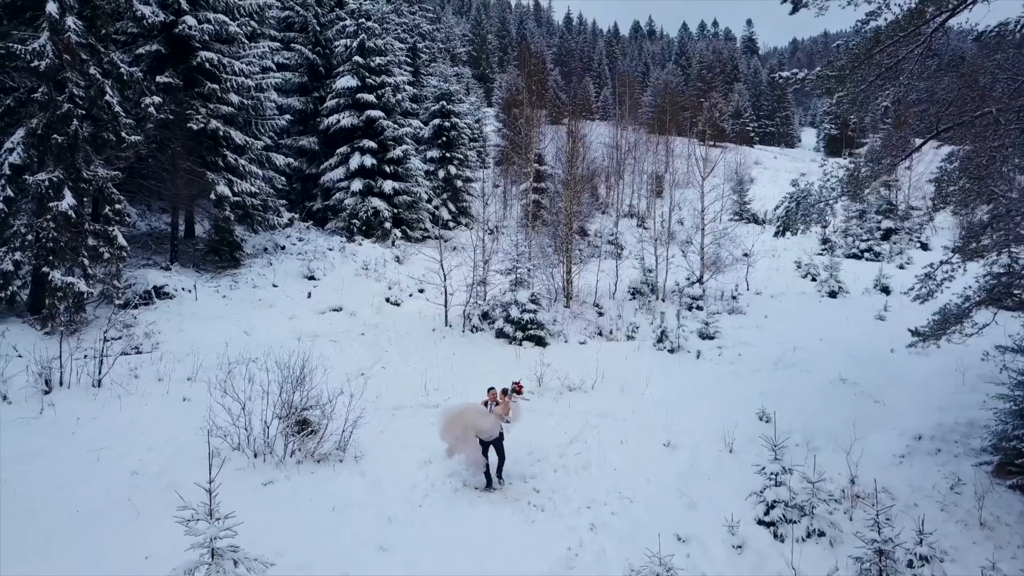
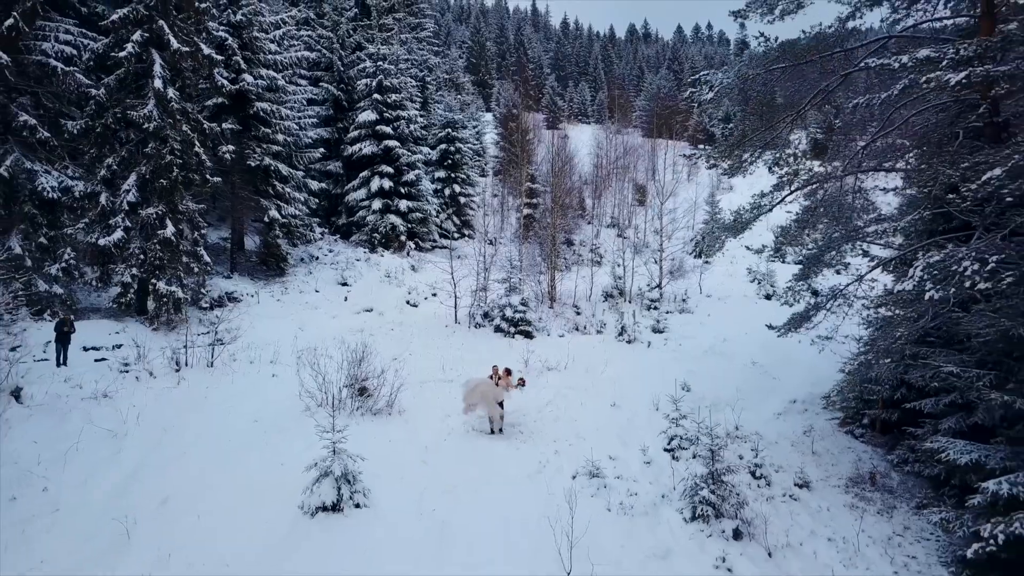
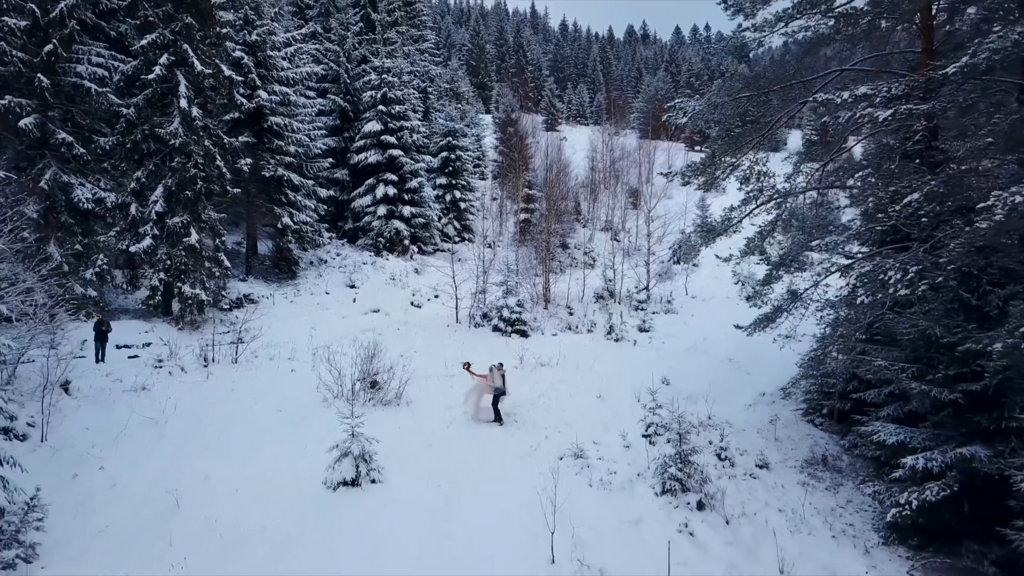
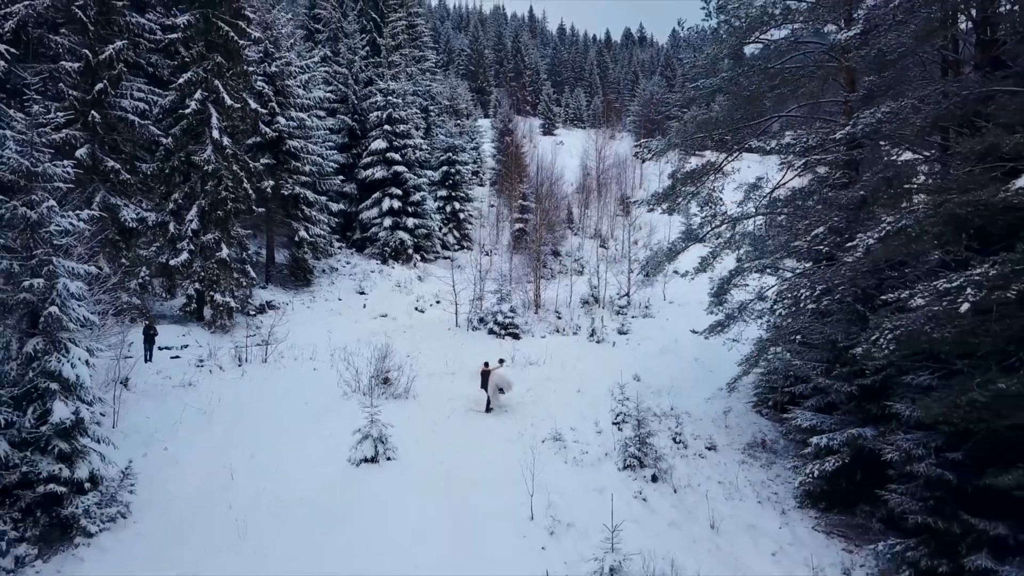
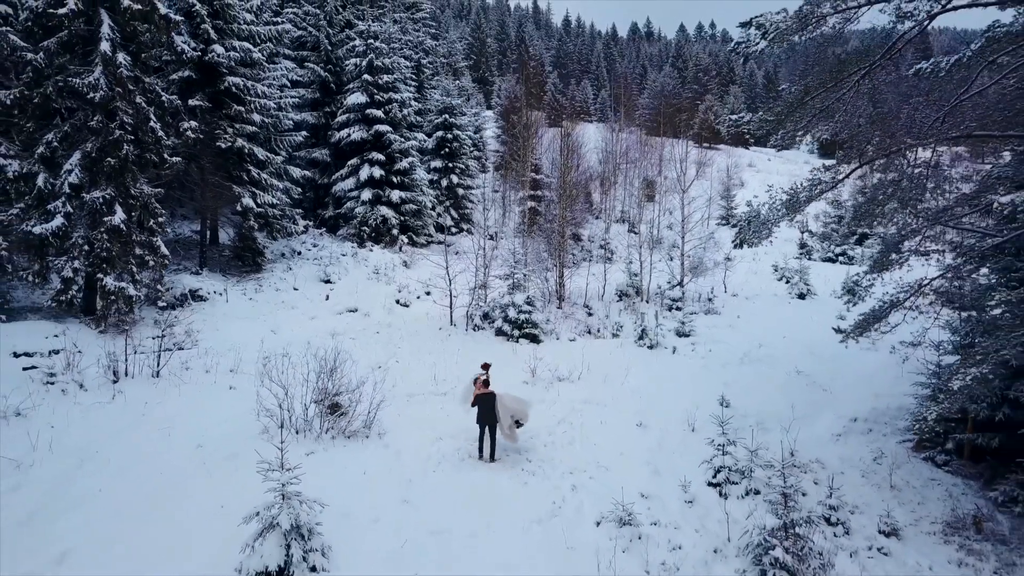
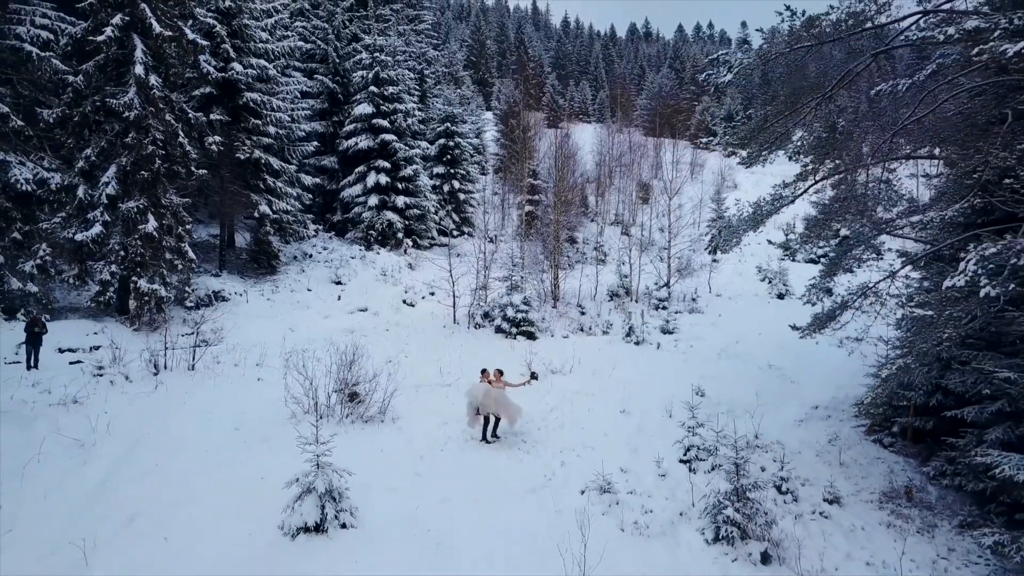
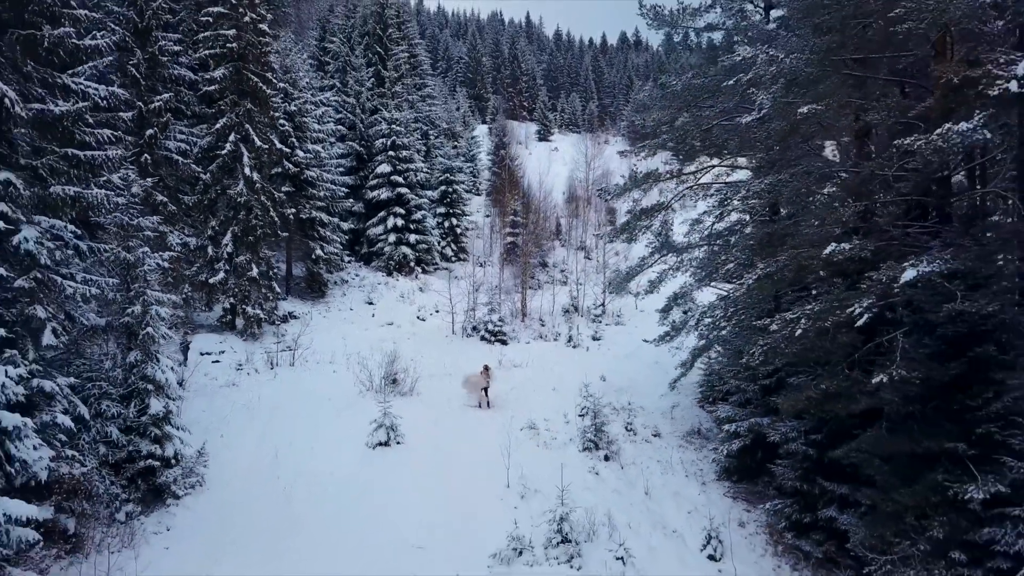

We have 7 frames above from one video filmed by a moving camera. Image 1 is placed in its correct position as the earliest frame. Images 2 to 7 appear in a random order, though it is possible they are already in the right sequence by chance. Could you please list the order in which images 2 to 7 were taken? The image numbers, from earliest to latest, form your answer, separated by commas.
5, 6, 2, 3, 4, 7
